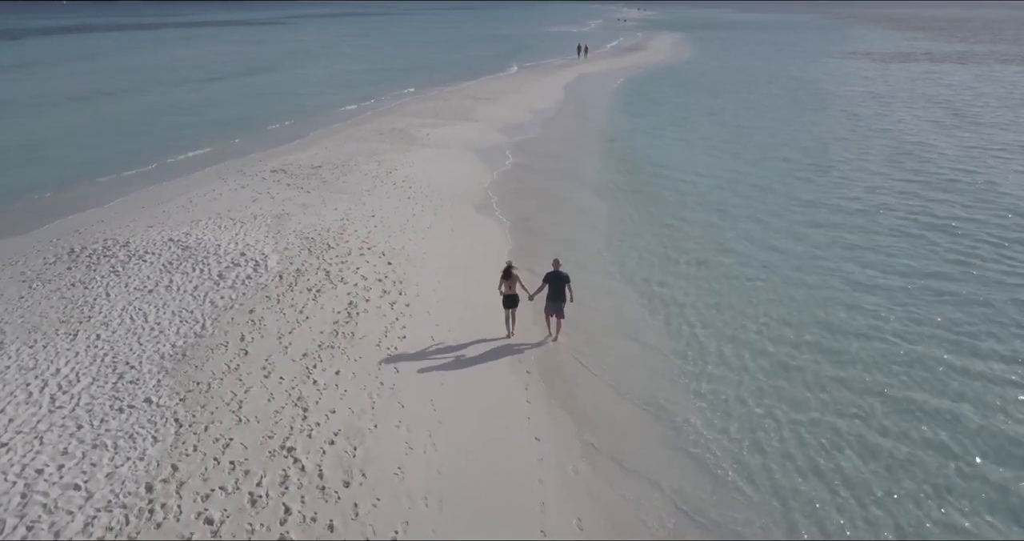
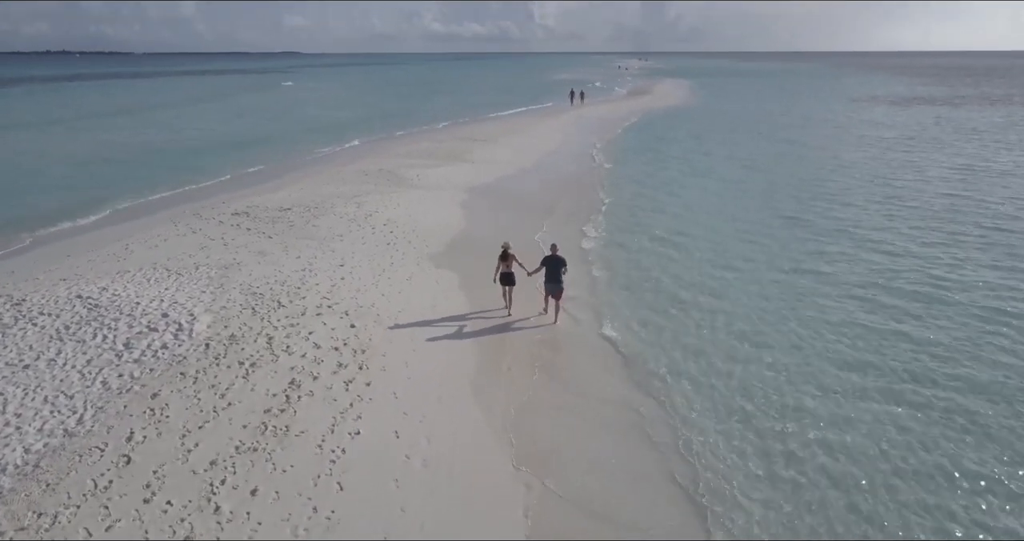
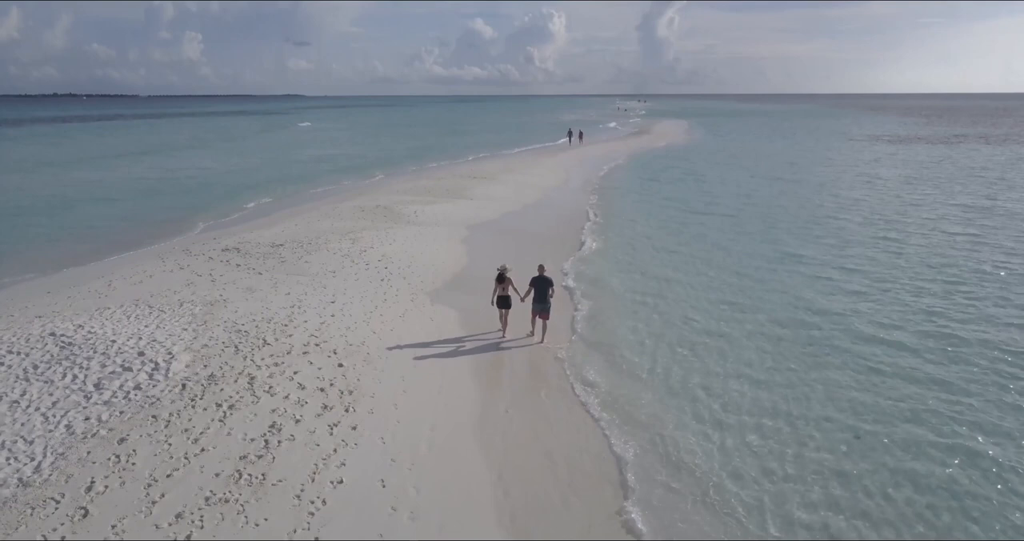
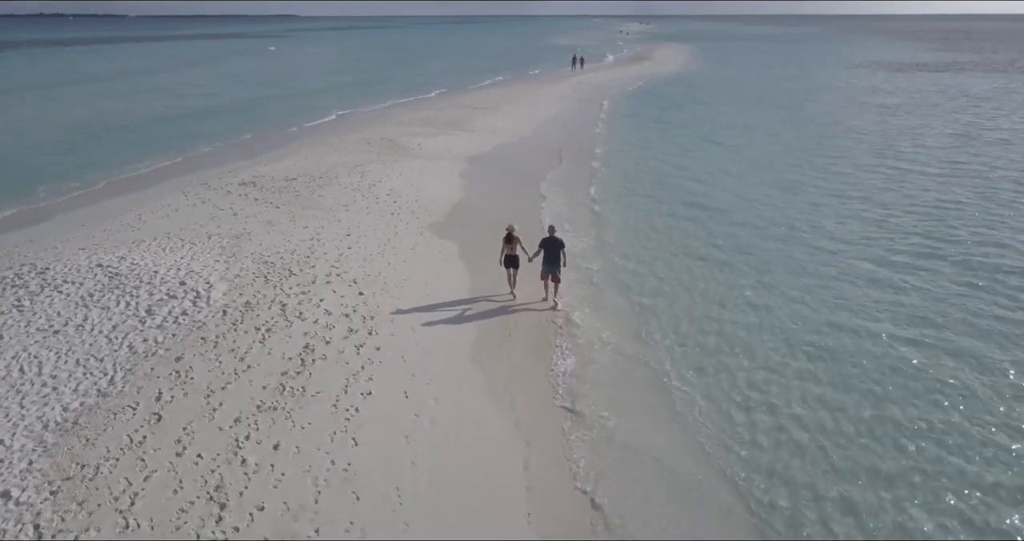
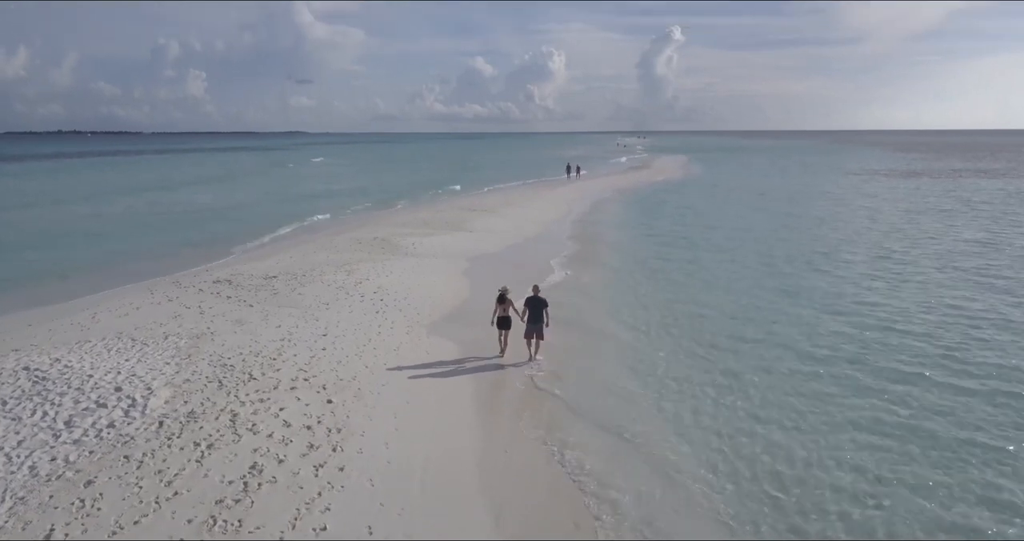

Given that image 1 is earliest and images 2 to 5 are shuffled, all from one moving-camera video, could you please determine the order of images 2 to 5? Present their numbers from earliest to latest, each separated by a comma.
4, 2, 3, 5
